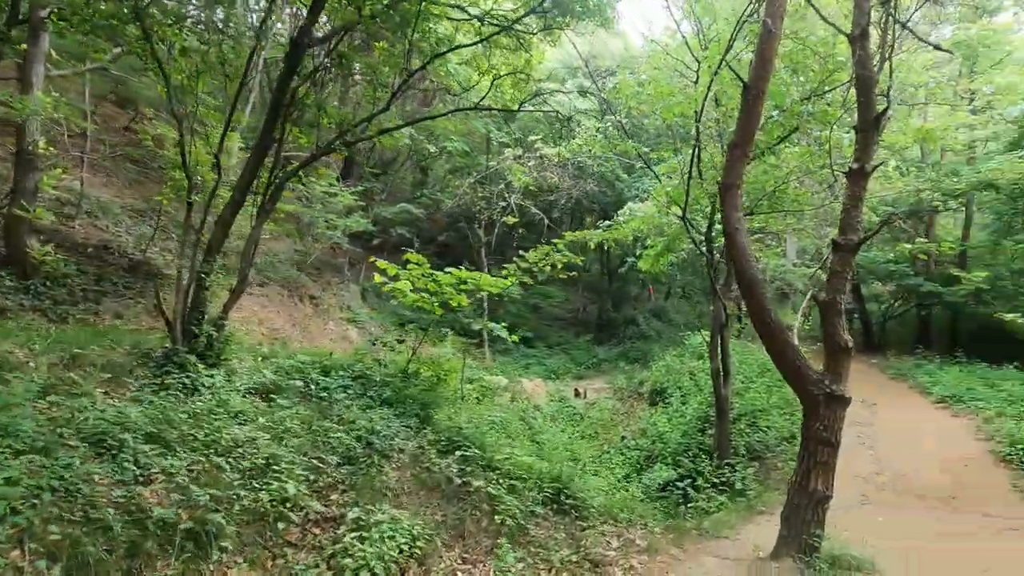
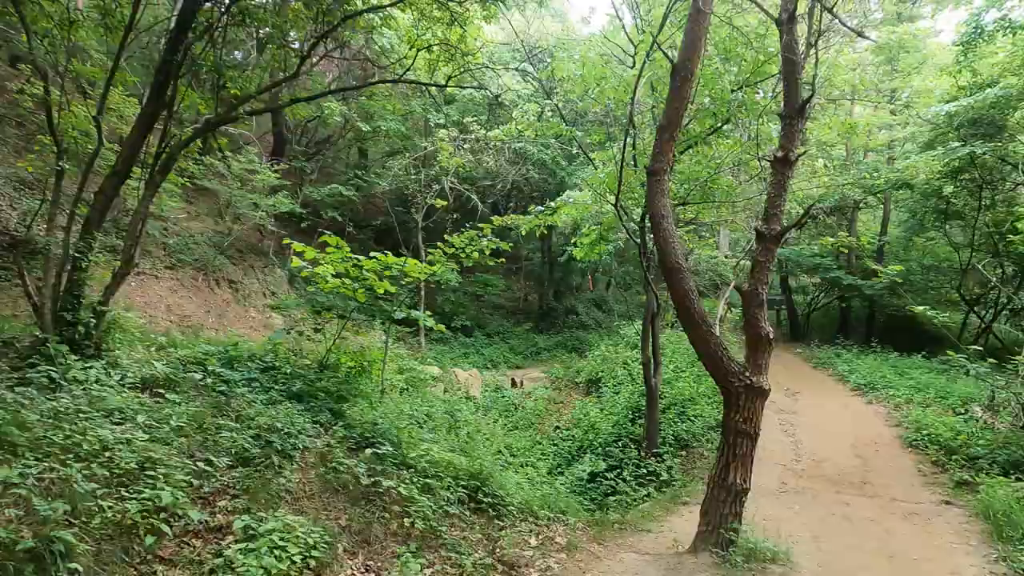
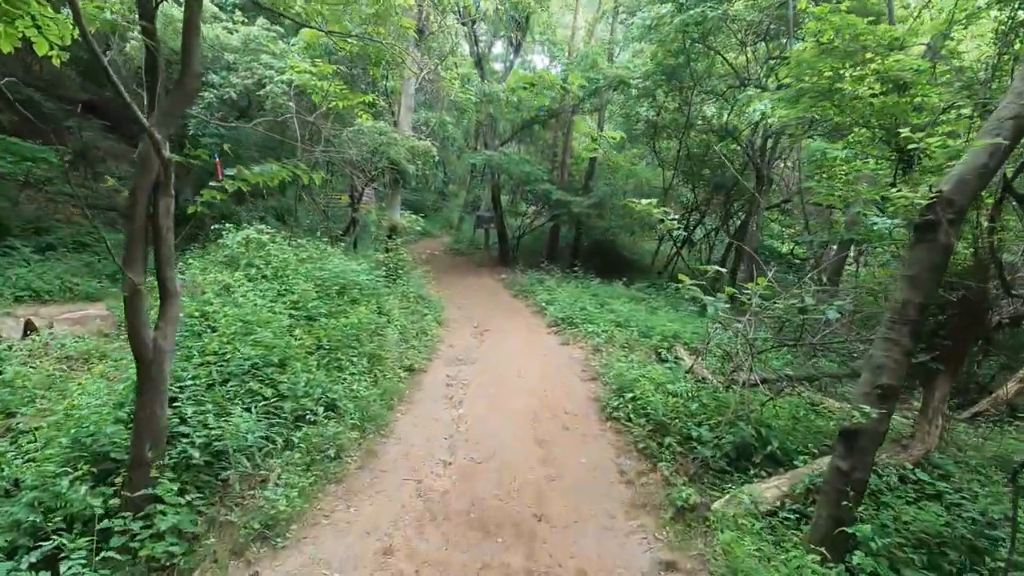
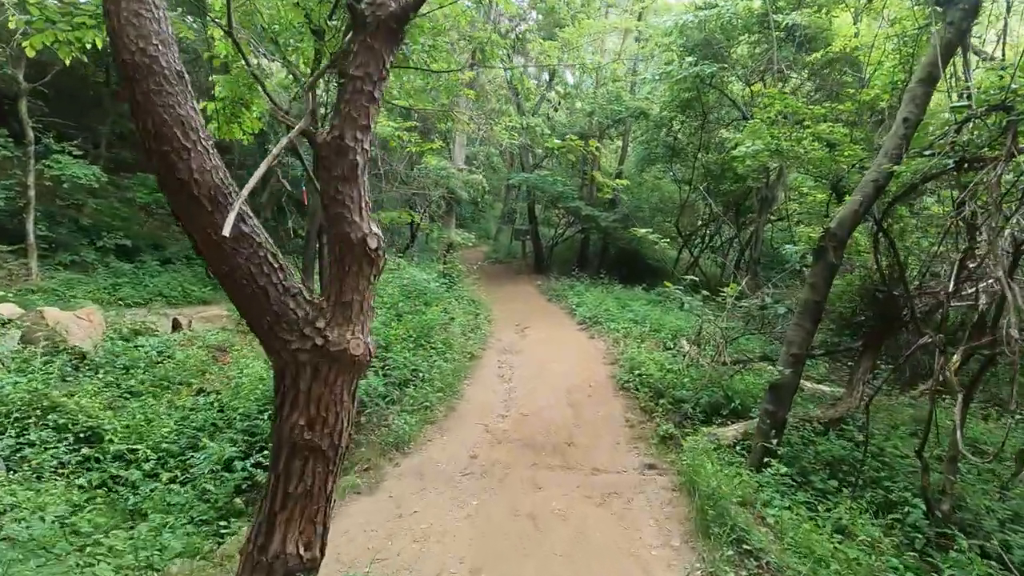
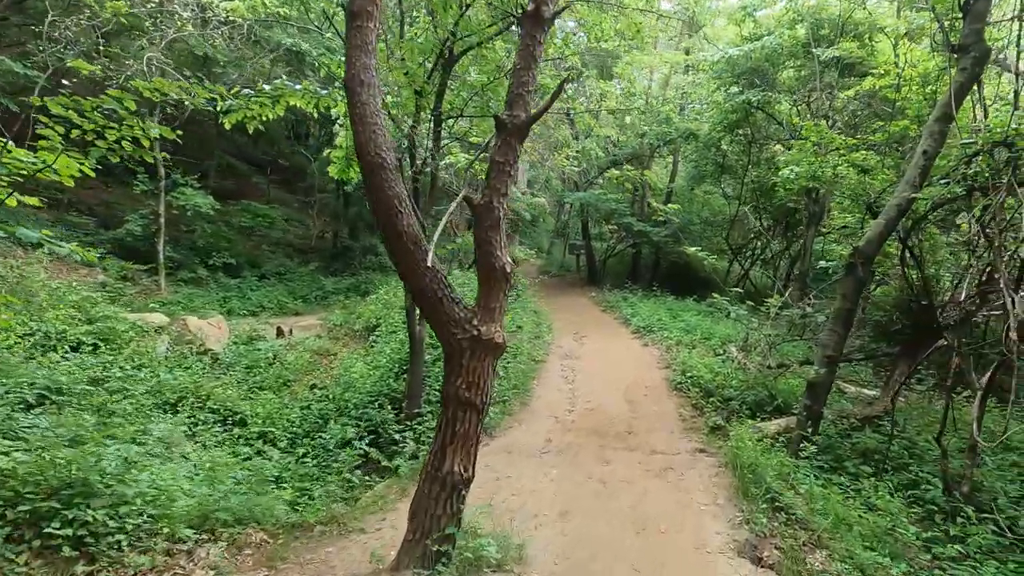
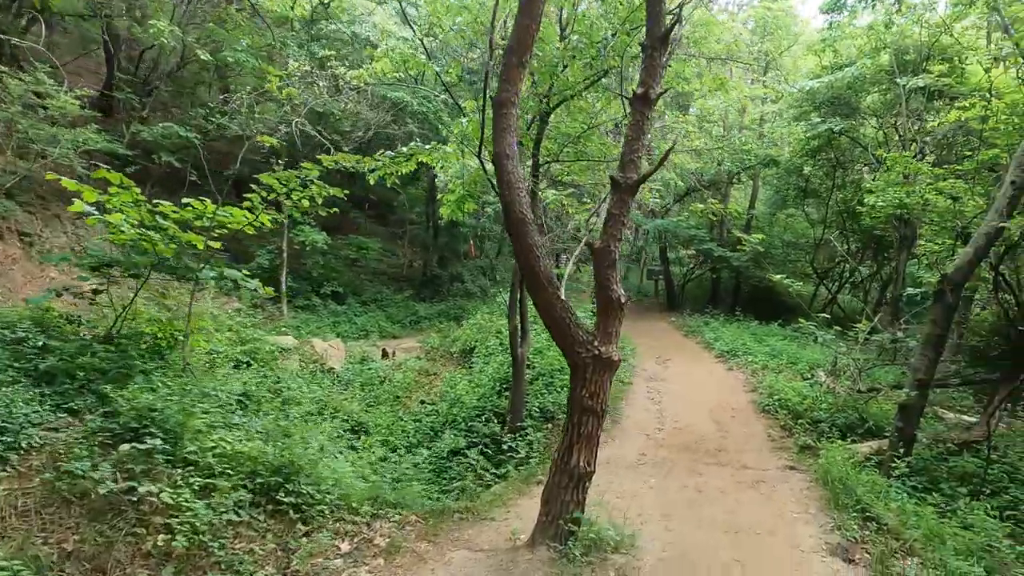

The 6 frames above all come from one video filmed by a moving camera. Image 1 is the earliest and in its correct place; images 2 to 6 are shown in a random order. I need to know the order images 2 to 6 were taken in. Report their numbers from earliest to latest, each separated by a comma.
2, 6, 5, 4, 3
